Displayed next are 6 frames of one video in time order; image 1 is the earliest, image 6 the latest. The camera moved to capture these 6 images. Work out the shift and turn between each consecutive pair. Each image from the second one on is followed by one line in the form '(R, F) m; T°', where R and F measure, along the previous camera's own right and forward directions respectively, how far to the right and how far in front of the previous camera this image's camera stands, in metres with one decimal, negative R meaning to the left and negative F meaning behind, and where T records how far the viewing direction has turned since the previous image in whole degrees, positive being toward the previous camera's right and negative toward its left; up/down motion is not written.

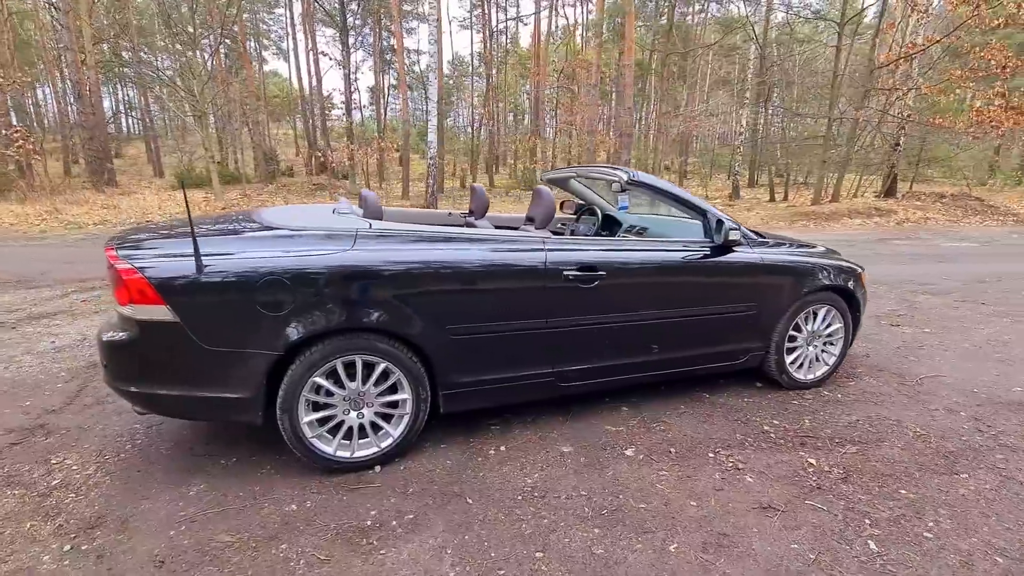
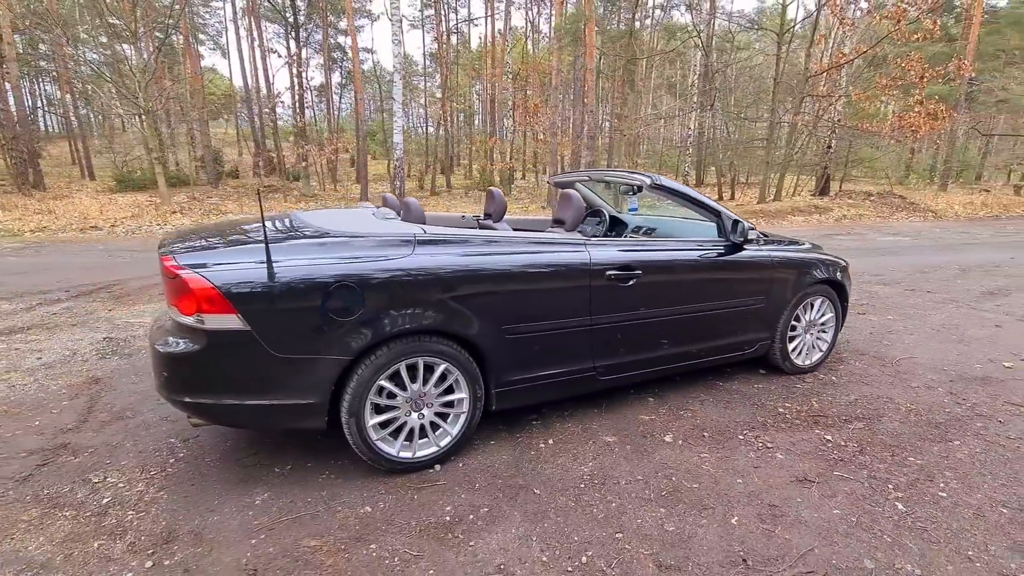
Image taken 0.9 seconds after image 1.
(-0.5, -0.1) m; +6°
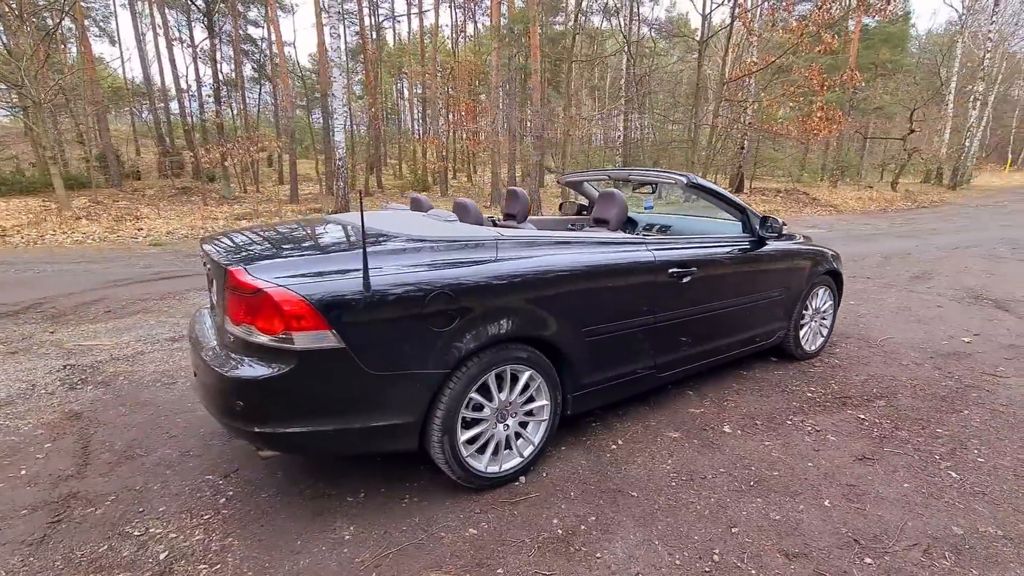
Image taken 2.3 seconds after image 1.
(-0.8, +0.1) m; +9°
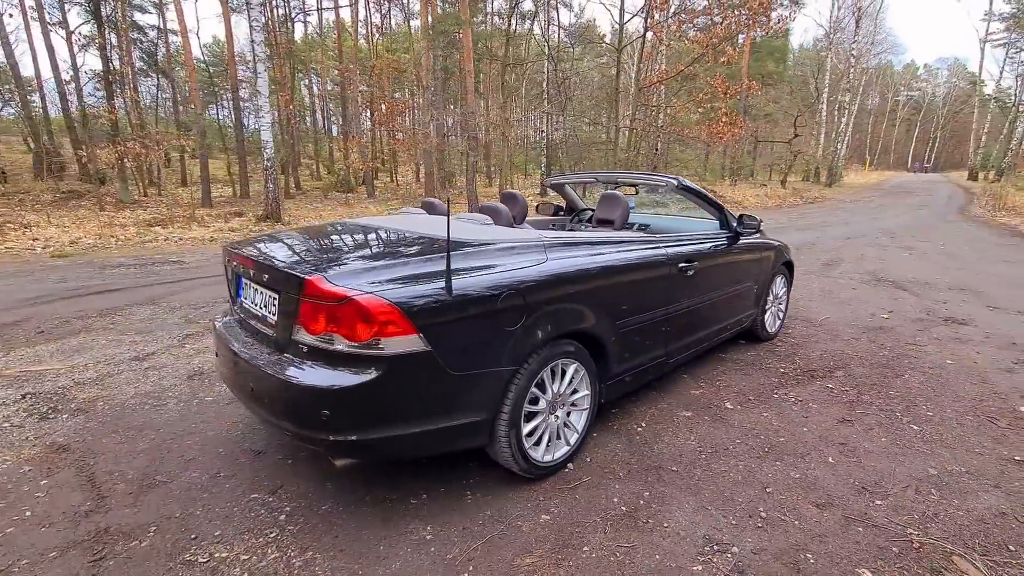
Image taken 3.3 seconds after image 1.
(-0.6, -0.1) m; +9°
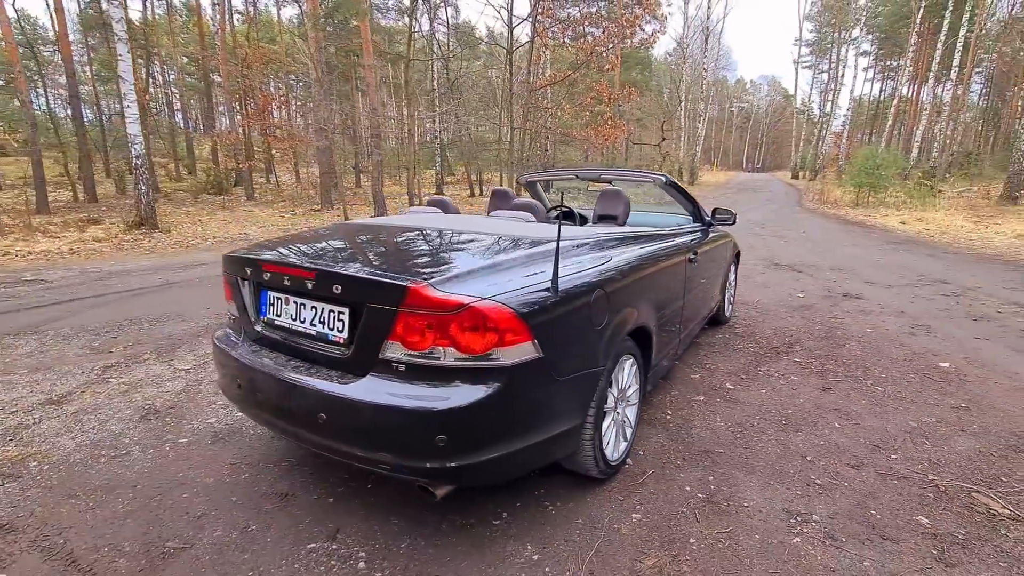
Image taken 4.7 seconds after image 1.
(-0.8, +0.2) m; +13°
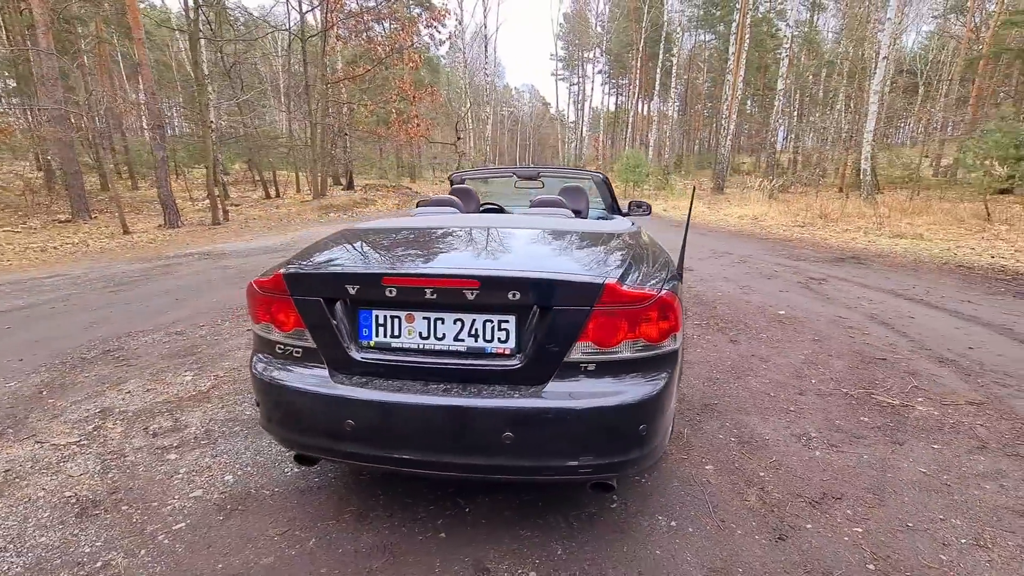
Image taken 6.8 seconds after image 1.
(-1.3, +0.3) m; +24°
